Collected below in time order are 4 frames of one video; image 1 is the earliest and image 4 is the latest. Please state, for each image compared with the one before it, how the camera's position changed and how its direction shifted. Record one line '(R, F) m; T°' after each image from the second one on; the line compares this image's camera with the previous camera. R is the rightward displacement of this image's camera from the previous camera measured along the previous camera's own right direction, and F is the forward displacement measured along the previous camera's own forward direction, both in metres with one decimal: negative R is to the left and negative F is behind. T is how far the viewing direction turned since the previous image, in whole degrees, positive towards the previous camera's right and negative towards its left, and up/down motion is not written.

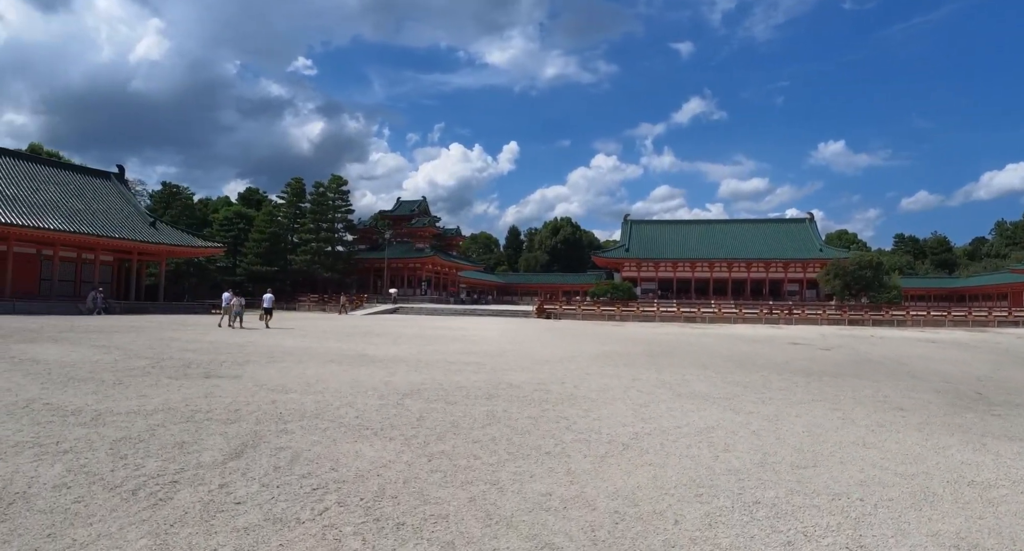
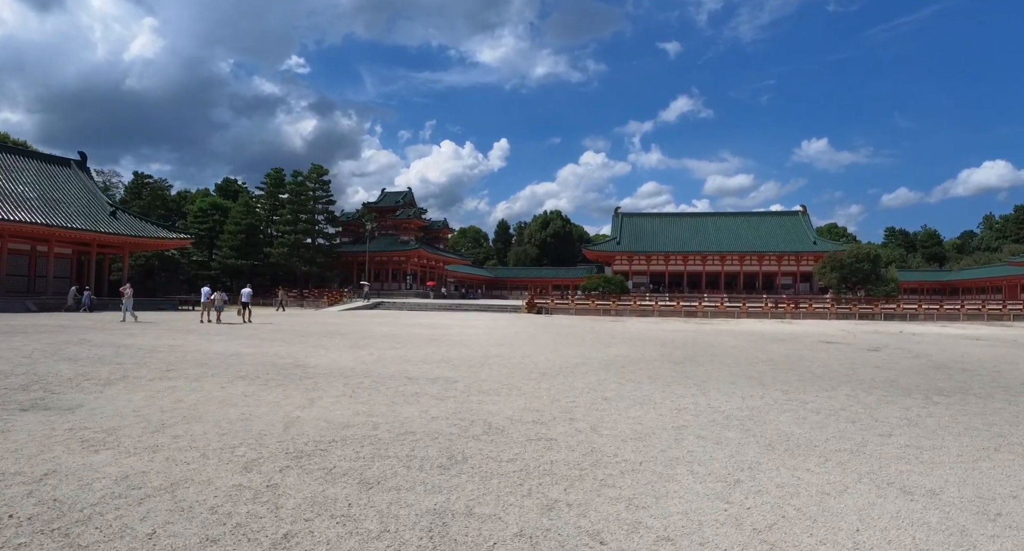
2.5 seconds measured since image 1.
(+0.1, +3.0) m; +1°
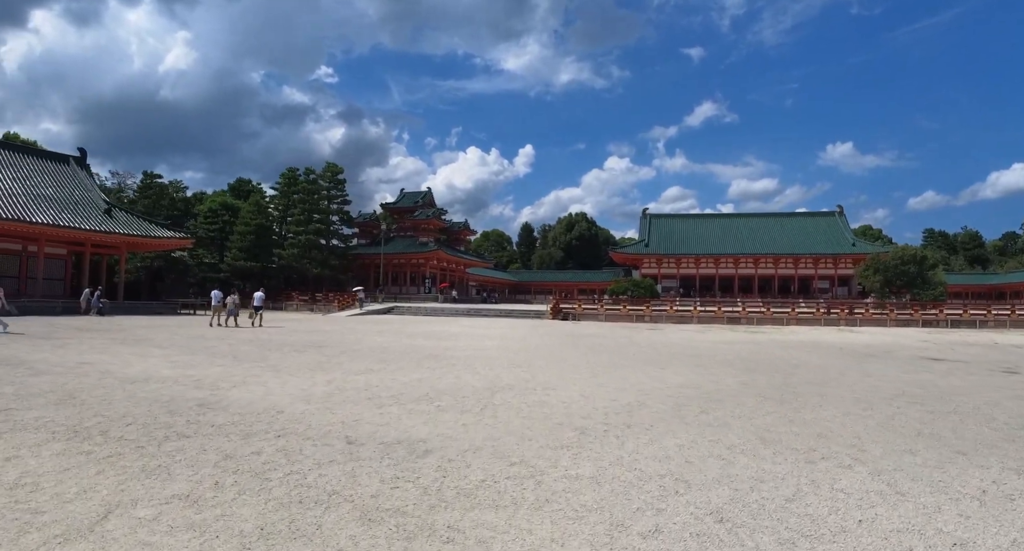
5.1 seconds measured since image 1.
(+0.1, +3.2) m; -2°
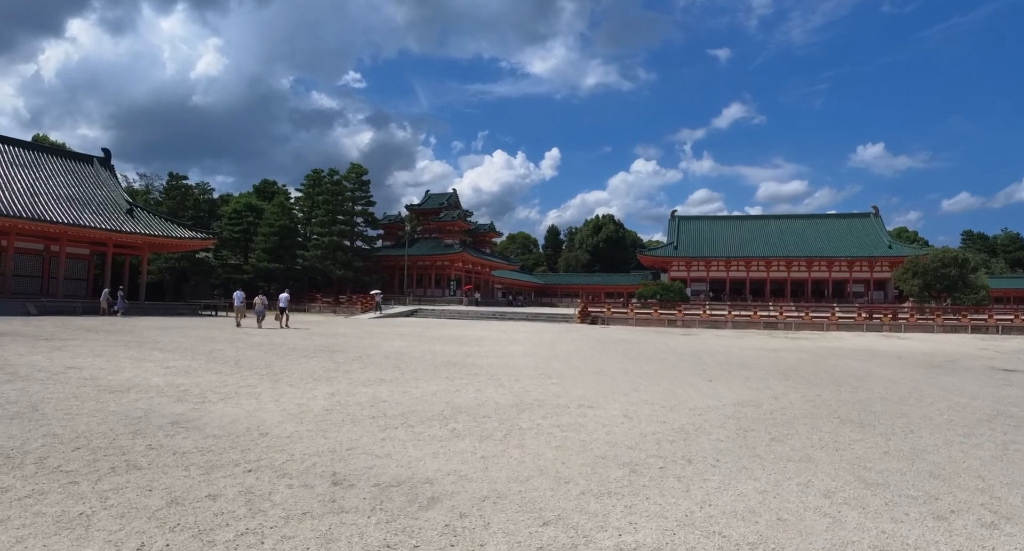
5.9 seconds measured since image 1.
(0.0, +1.0) m; -2°
